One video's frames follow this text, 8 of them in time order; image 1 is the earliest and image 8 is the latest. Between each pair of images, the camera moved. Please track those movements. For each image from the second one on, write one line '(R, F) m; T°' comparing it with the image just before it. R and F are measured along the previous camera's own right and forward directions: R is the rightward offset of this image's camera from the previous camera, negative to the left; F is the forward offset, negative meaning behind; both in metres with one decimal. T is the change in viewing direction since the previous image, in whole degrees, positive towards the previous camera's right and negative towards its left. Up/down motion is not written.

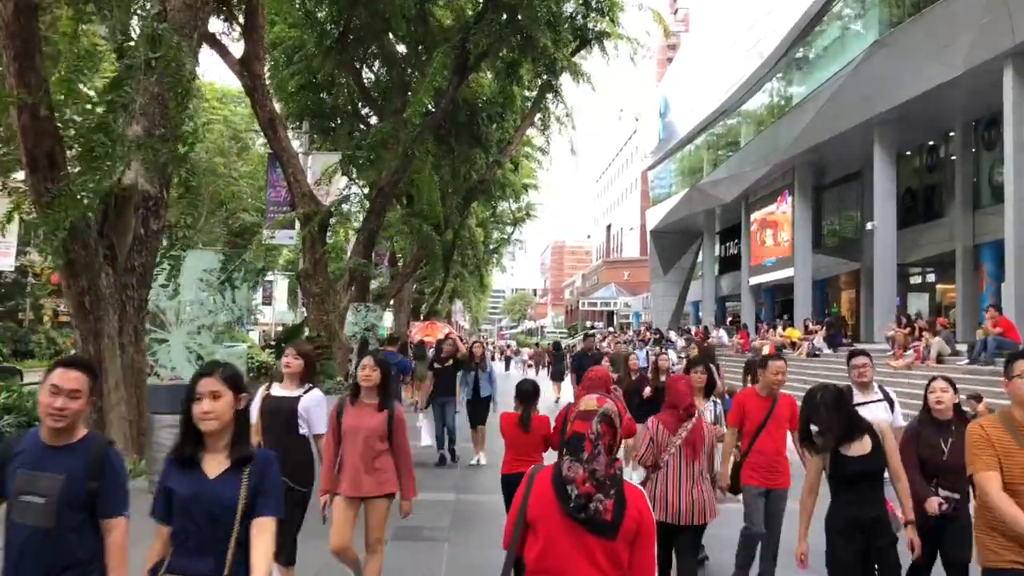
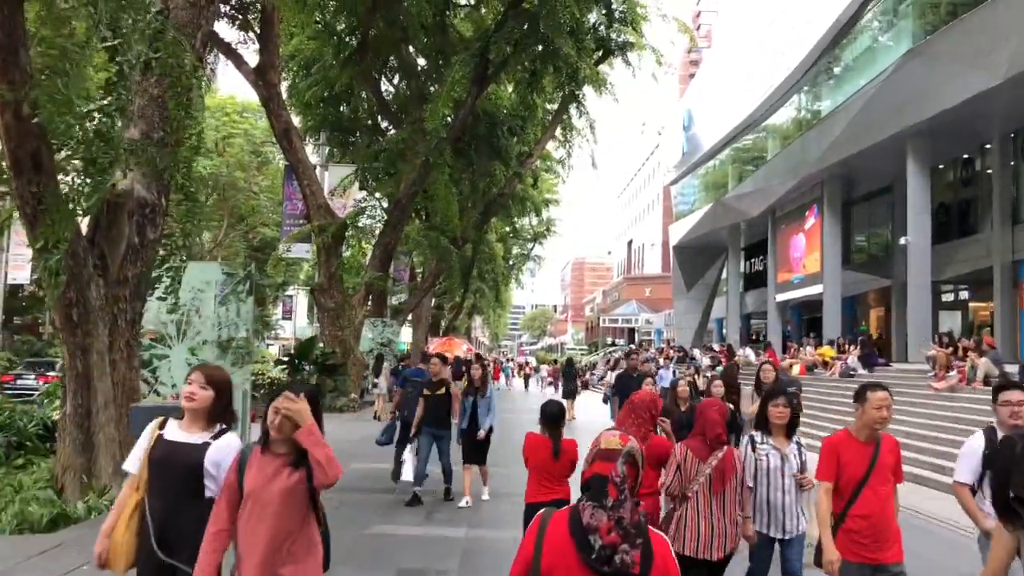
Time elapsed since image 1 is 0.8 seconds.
(0.0, +0.6) m; -1°
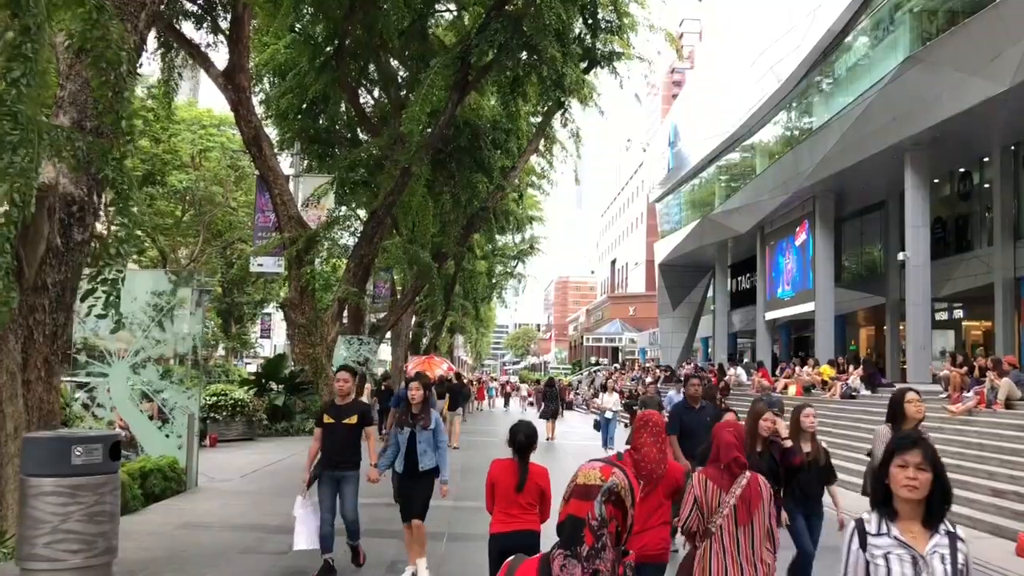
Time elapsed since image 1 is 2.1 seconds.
(0.0, +0.9) m; +1°
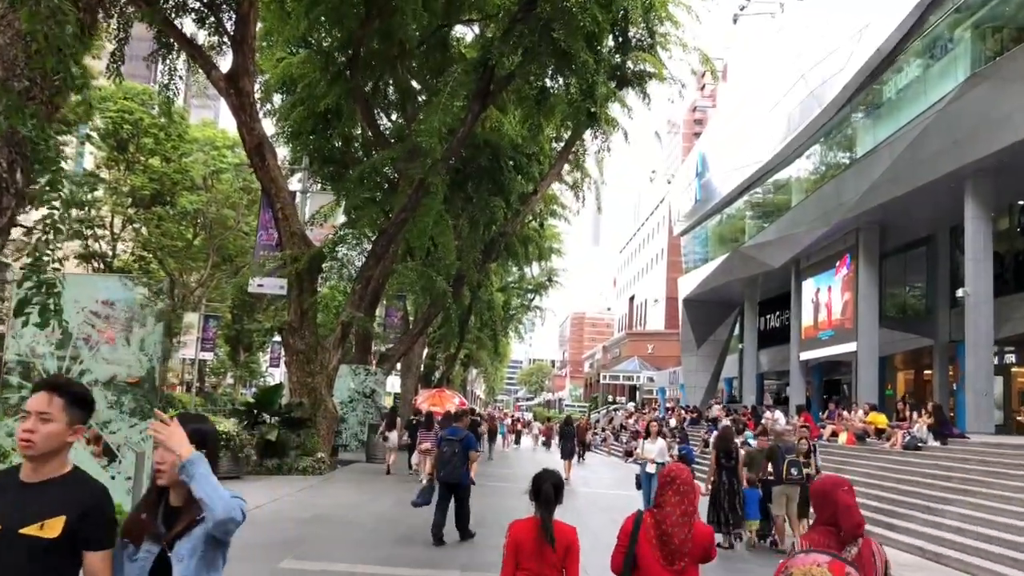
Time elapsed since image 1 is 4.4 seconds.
(-0.1, +1.6) m; -1°
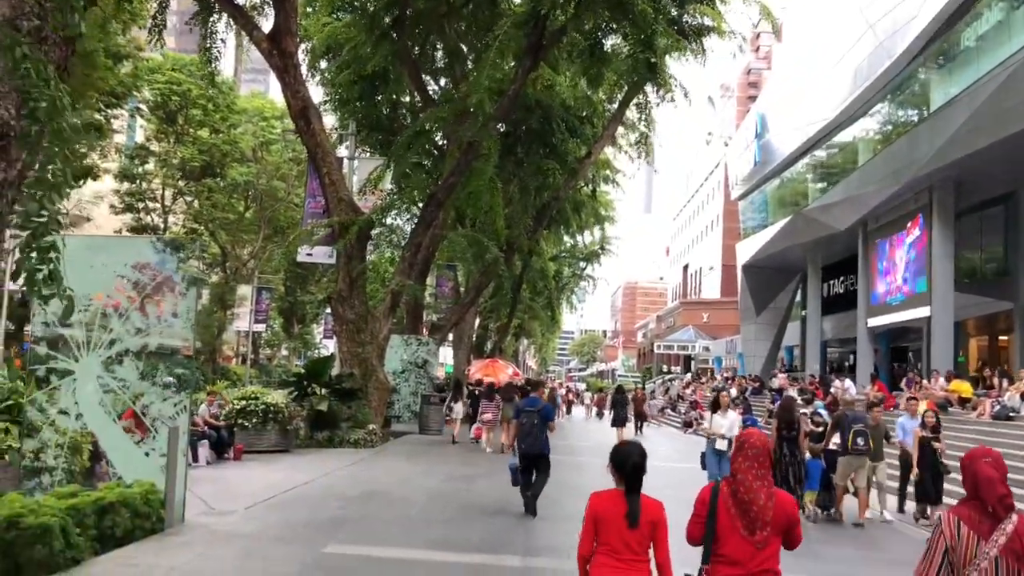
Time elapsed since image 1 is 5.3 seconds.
(-0.1, +0.7) m; -3°
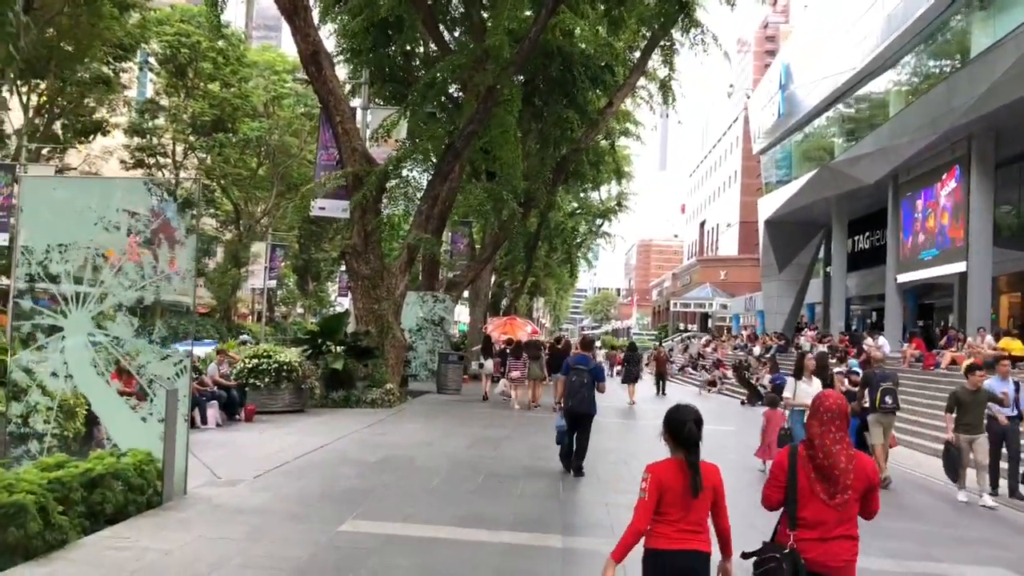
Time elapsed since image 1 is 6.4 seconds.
(-0.1, +0.7) m; -1°
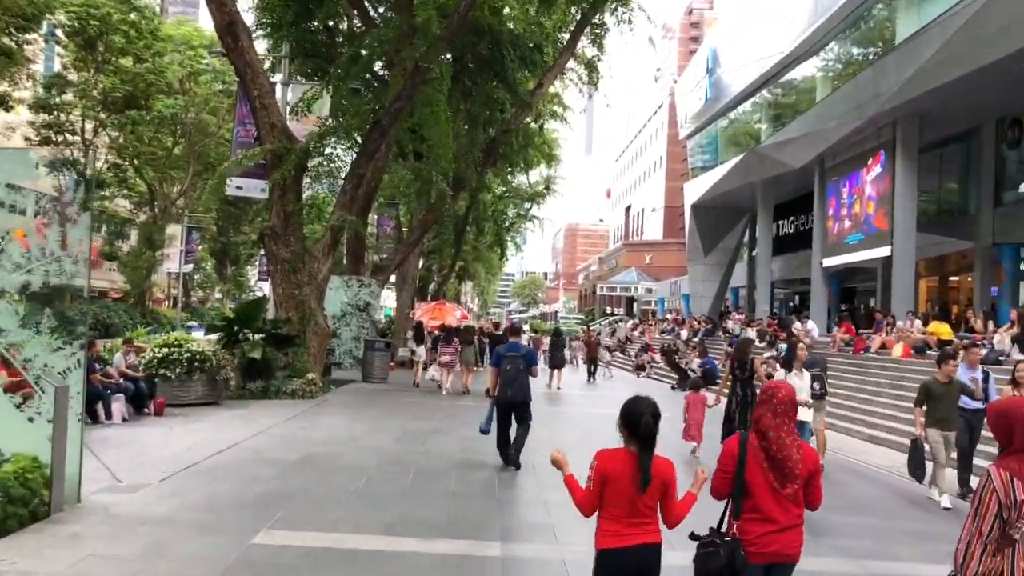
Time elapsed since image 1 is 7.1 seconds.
(0.0, +0.5) m; +5°
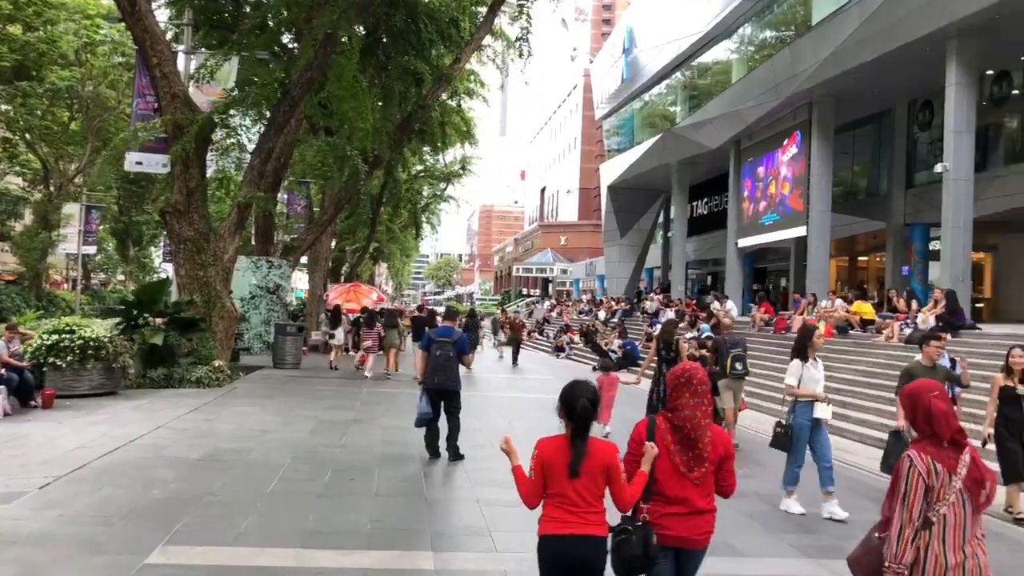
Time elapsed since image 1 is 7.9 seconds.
(-0.1, +0.5) m; +5°
